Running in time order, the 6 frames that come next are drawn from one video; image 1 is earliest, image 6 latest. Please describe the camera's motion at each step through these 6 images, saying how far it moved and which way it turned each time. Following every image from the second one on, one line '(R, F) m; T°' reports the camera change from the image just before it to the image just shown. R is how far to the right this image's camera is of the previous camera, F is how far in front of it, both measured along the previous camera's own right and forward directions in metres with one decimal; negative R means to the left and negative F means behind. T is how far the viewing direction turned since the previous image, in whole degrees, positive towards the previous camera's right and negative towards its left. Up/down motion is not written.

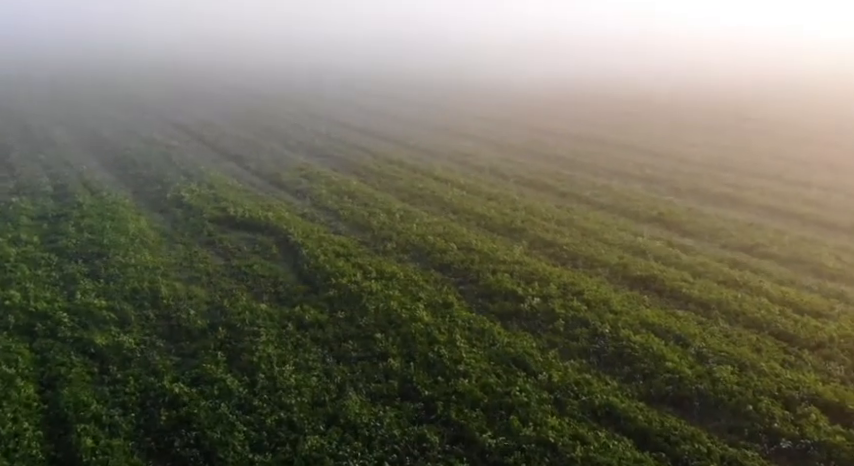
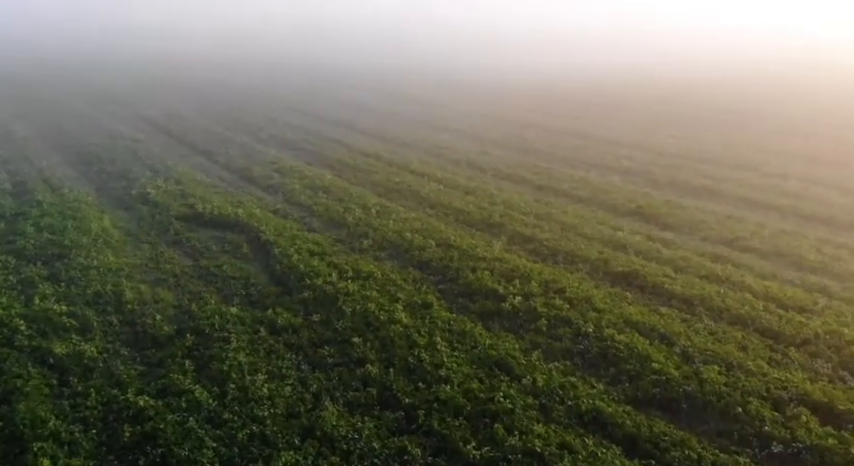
(-0.1, +0.8) m; +2°
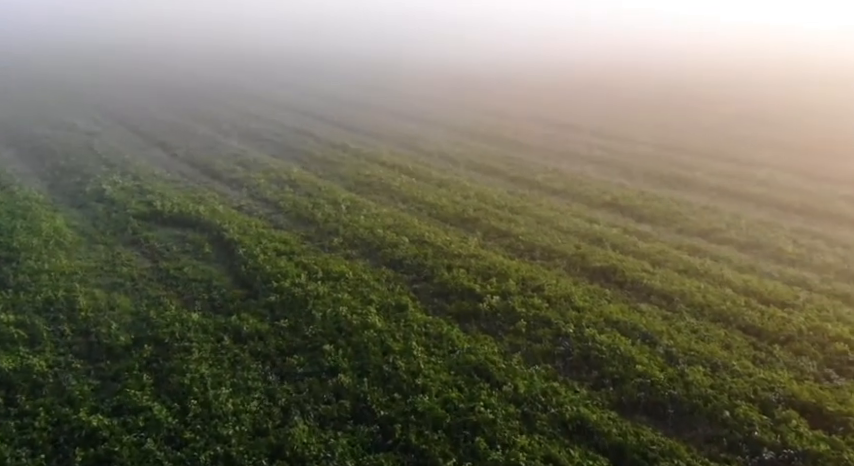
(-0.1, +1.0) m; +3°
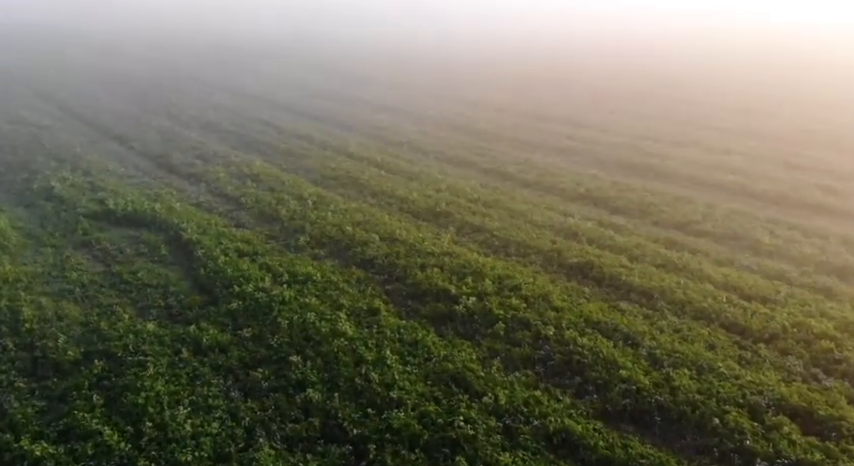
(-0.1, +1.1) m; +3°
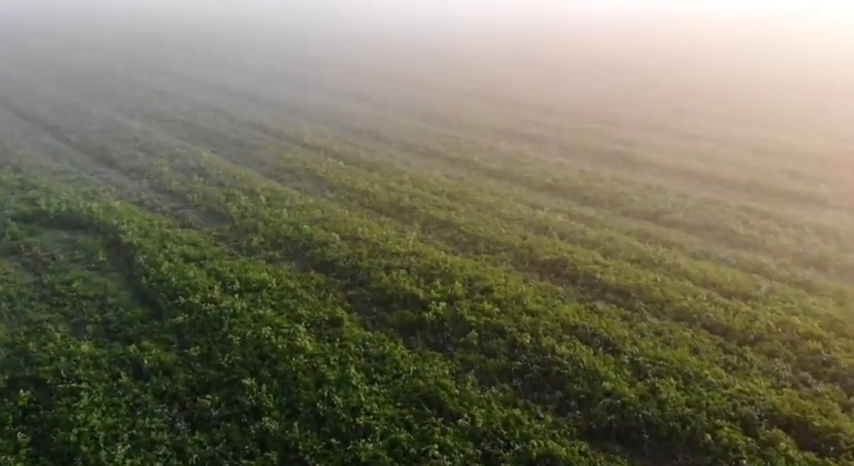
(-0.2, +1.6) m; +3°
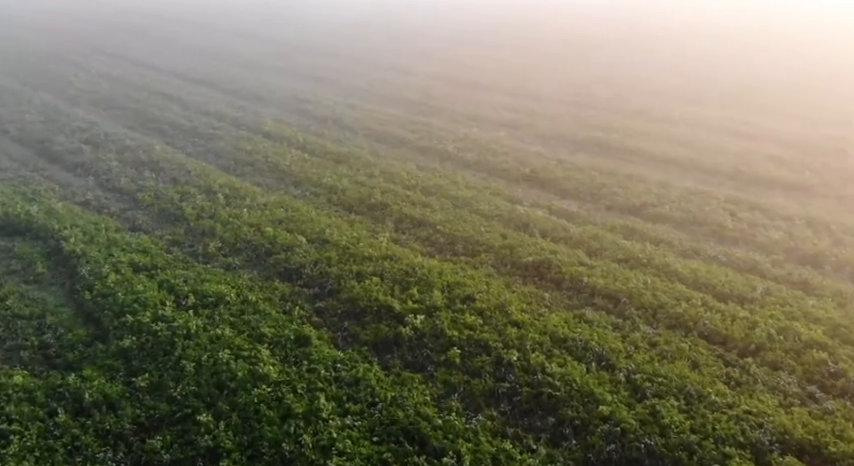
(-0.2, +1.7) m; +3°
